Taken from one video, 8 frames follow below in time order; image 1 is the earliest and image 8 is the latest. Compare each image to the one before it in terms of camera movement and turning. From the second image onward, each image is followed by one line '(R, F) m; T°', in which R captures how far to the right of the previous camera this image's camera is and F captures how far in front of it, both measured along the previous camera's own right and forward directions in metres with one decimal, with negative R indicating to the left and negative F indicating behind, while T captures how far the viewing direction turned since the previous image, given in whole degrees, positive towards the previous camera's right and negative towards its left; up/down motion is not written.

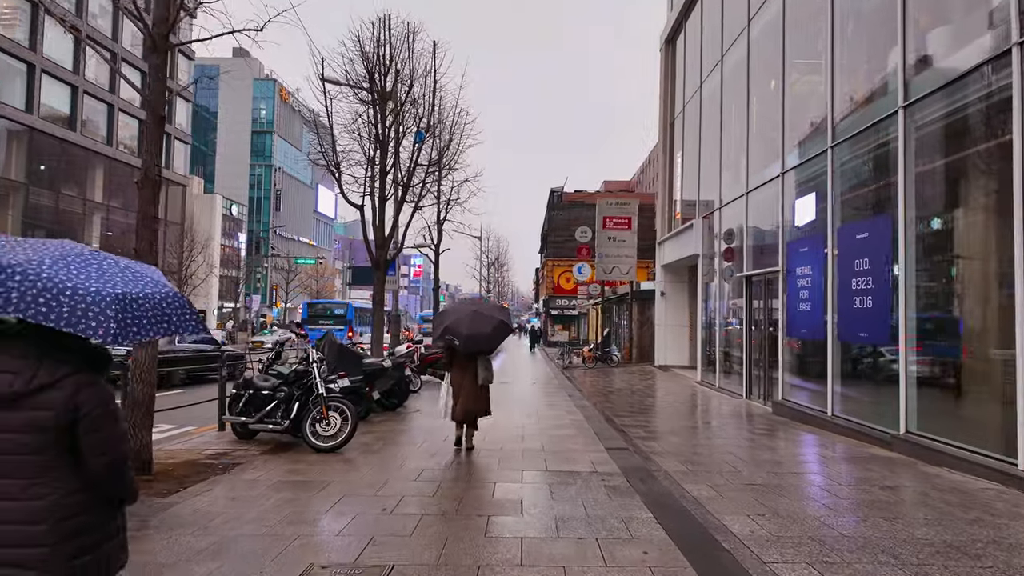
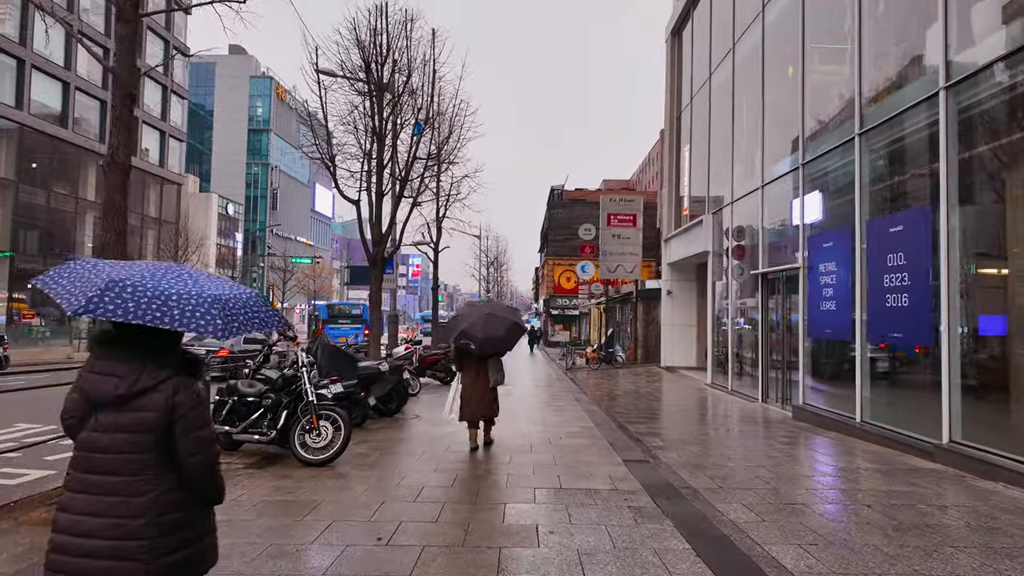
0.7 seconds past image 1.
(-0.1, +0.7) m; 0°
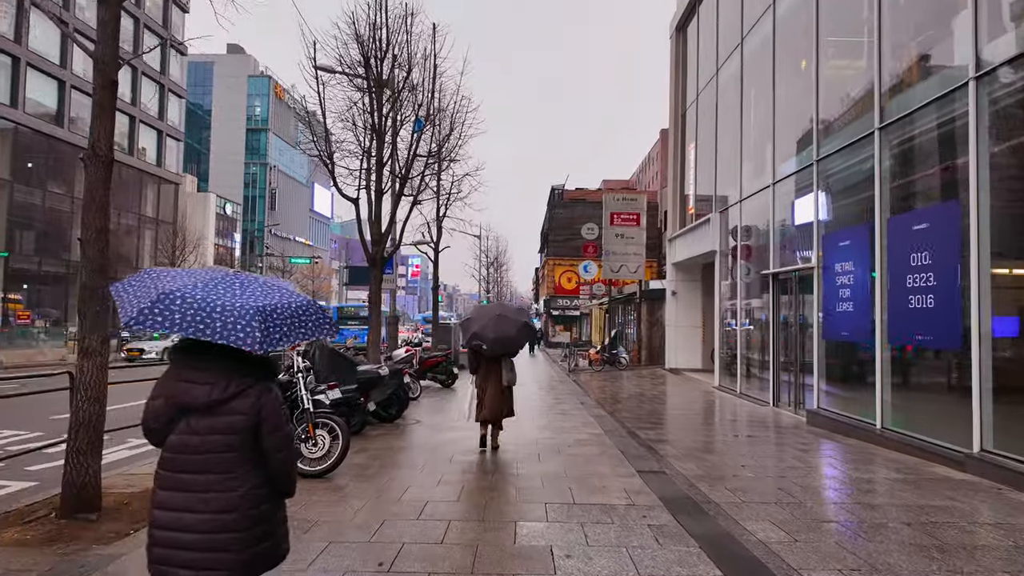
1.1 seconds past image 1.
(-0.1, +0.4) m; 0°
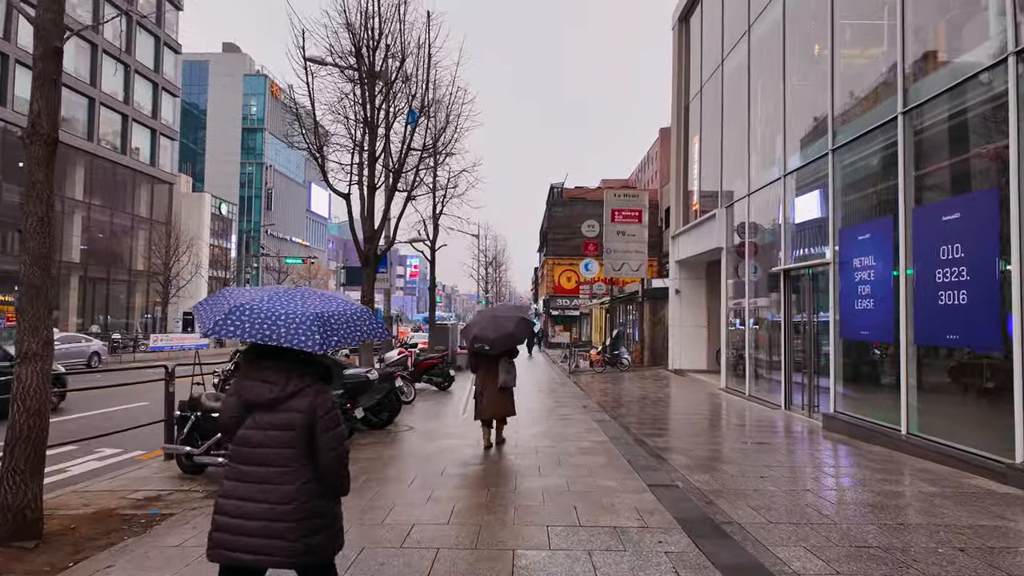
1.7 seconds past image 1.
(0.0, +0.6) m; 0°
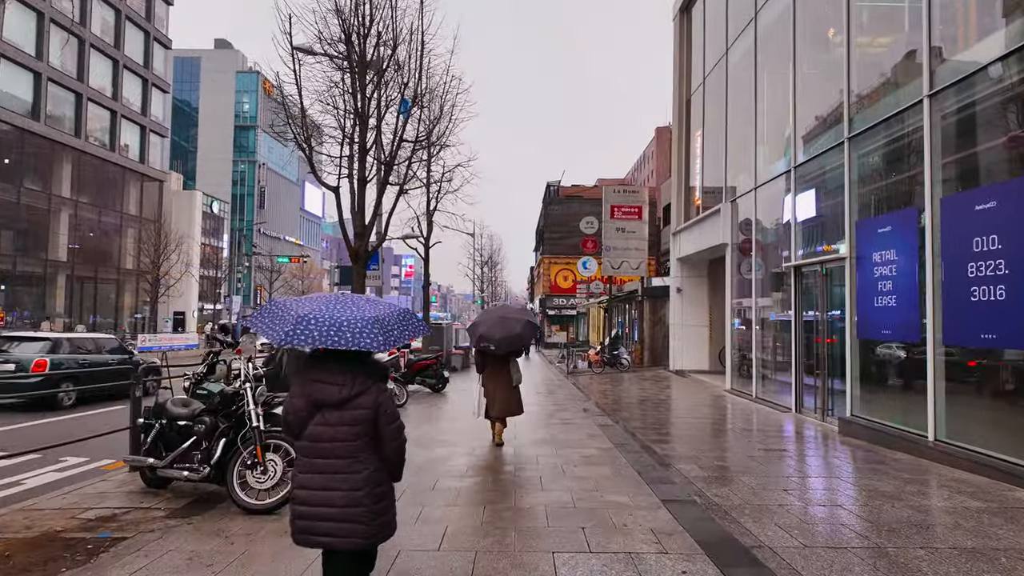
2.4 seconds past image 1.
(0.0, +0.6) m; 0°
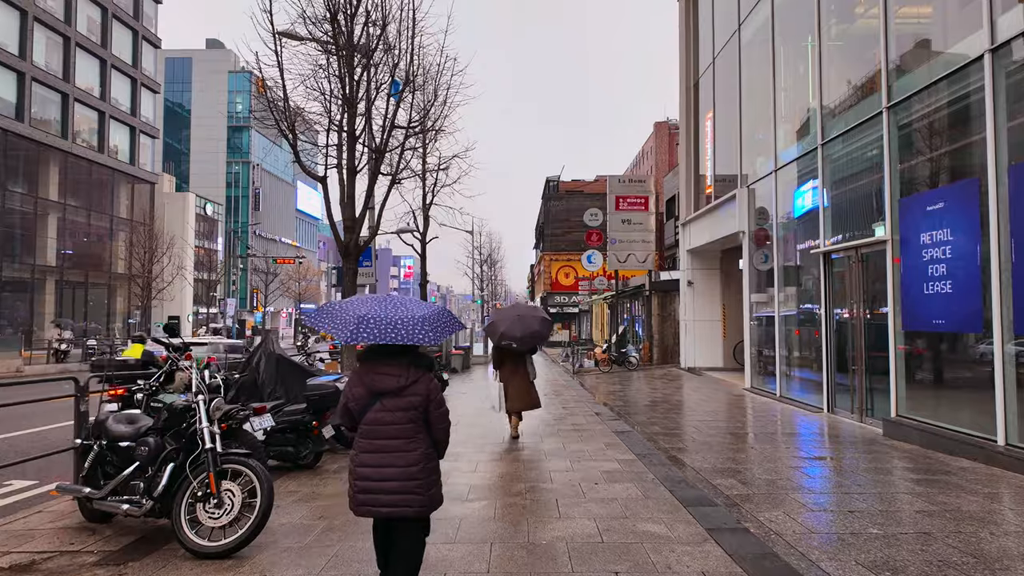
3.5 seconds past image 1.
(-0.1, +1.0) m; 0°
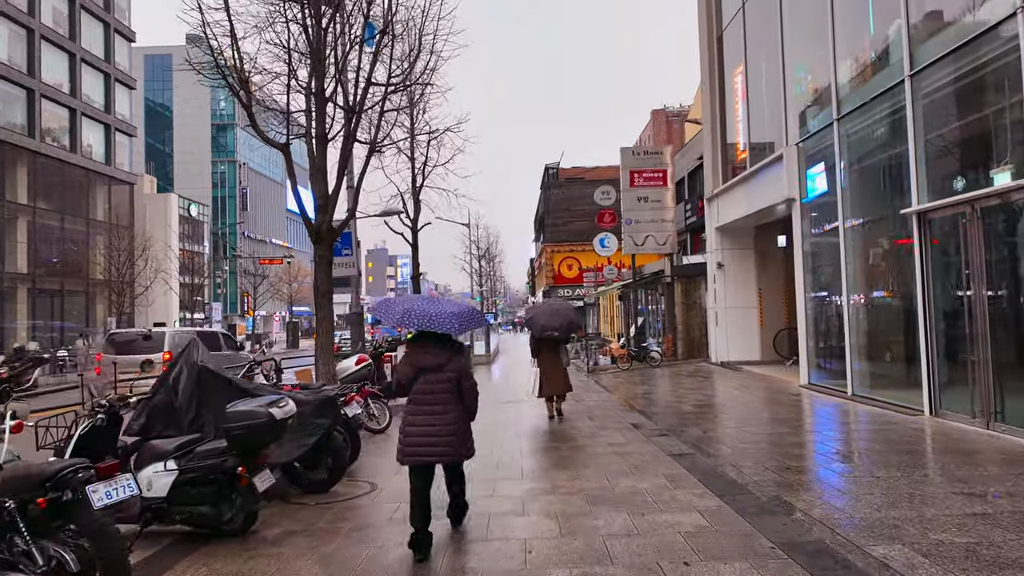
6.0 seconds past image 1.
(-0.2, +2.2) m; 0°
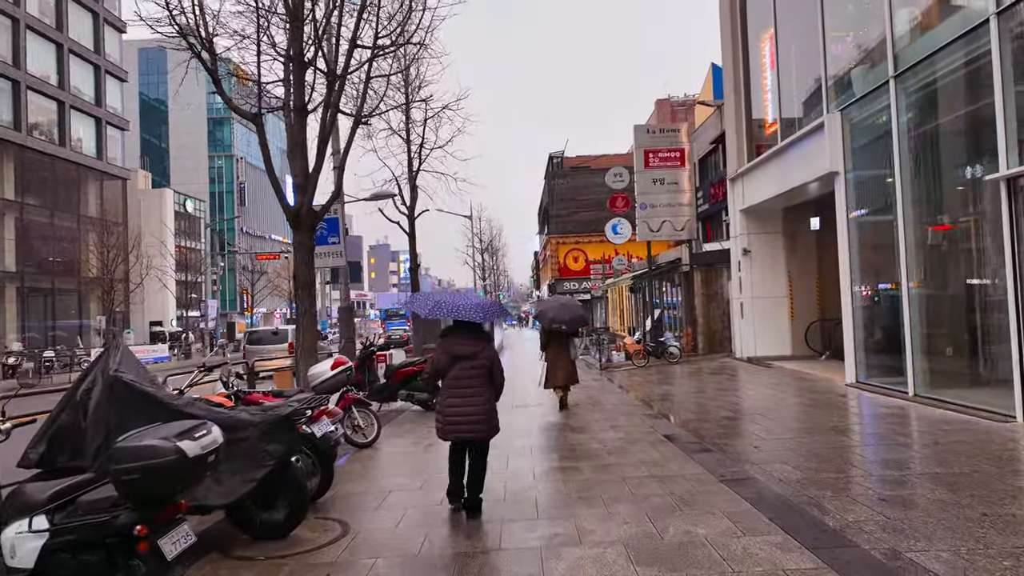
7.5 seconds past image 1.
(-0.1, +1.3) m; 0°
